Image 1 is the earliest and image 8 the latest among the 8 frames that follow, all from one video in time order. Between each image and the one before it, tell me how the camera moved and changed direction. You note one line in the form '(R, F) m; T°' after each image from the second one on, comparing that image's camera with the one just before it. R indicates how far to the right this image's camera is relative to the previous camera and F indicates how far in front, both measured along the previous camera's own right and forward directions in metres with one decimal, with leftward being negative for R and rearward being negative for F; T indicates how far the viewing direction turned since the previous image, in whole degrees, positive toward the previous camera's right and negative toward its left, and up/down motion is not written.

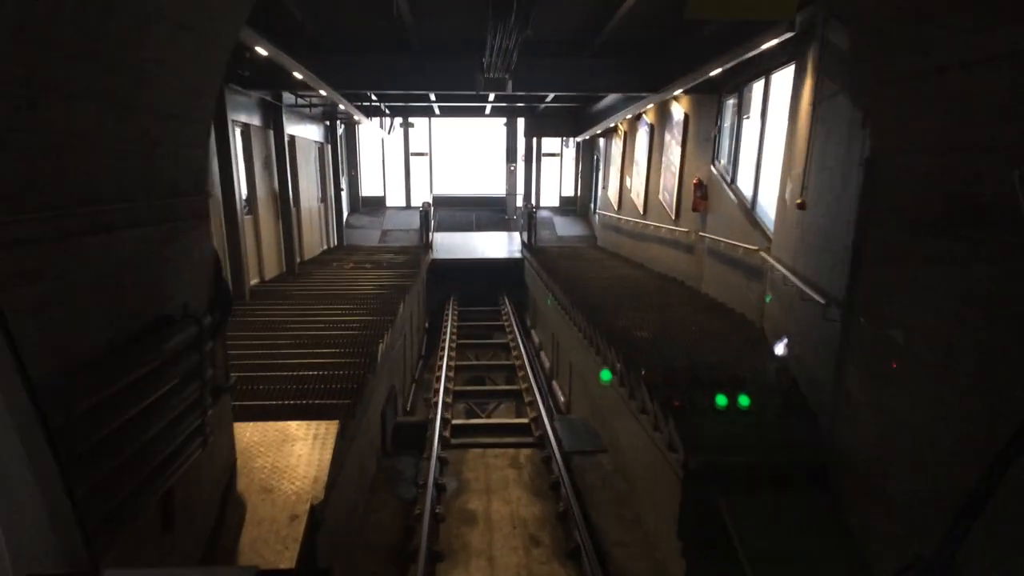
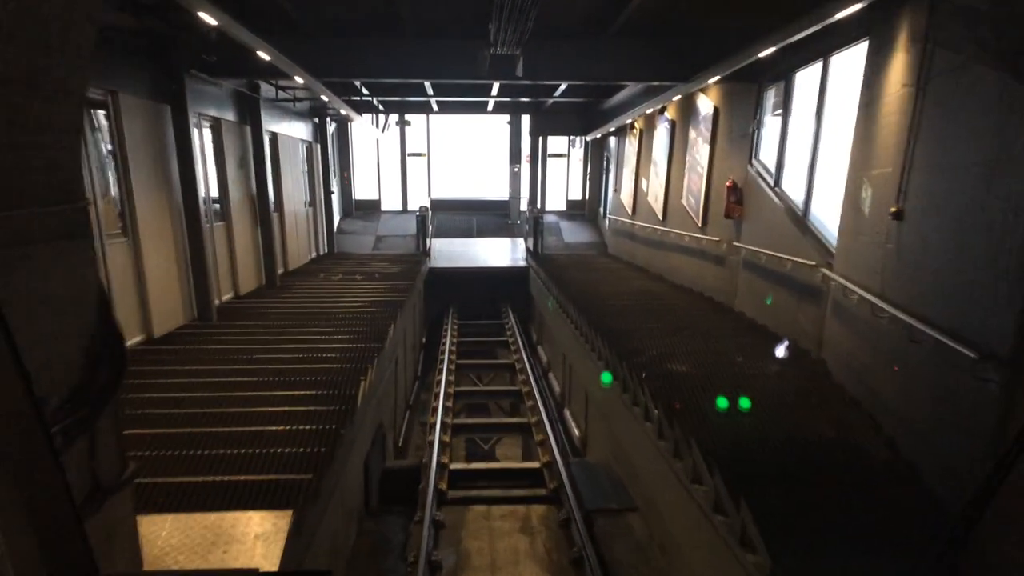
(0.0, +0.9) m; 0°
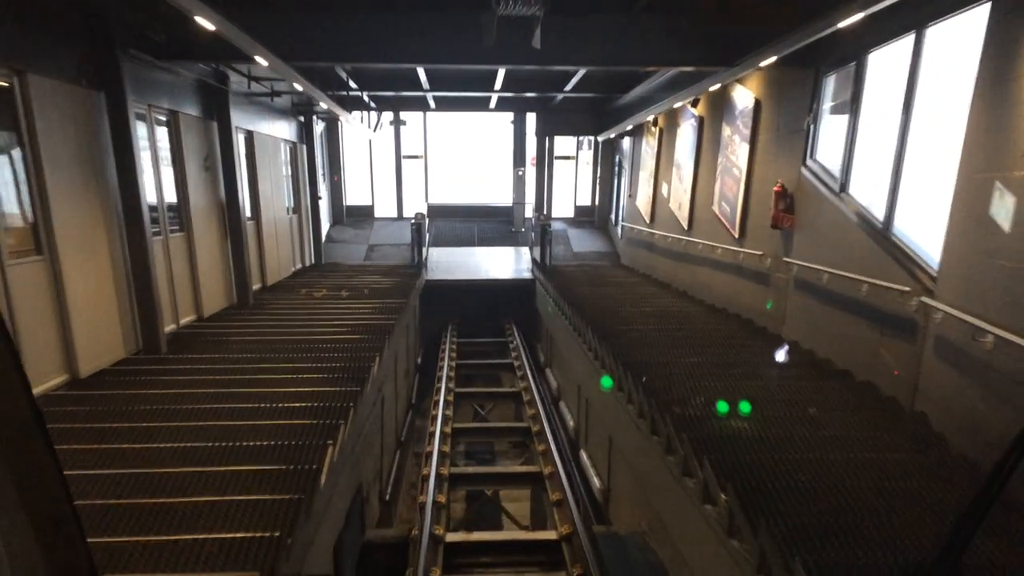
(-0.1, +1.0) m; 0°
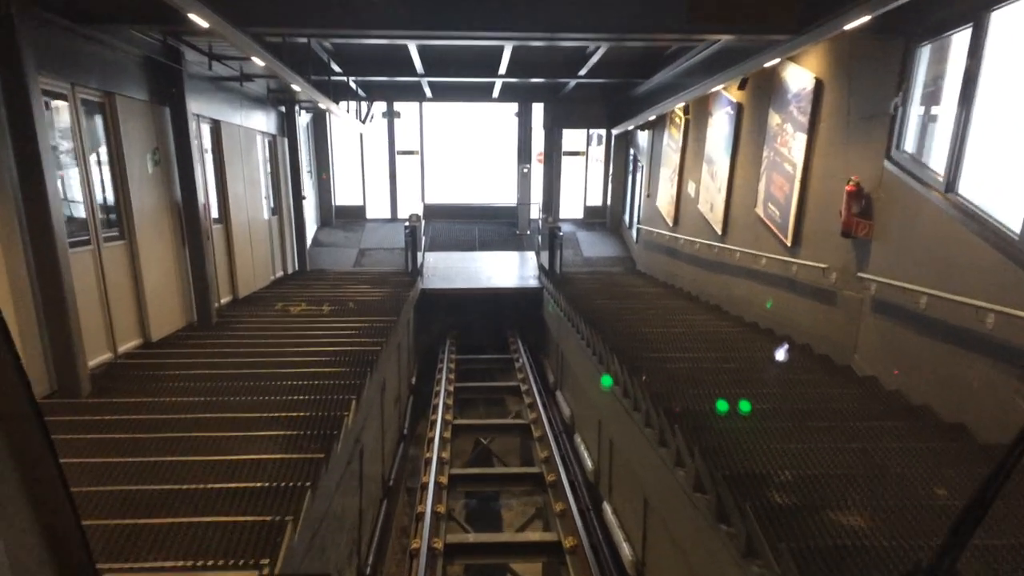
(-0.1, +1.0) m; 0°
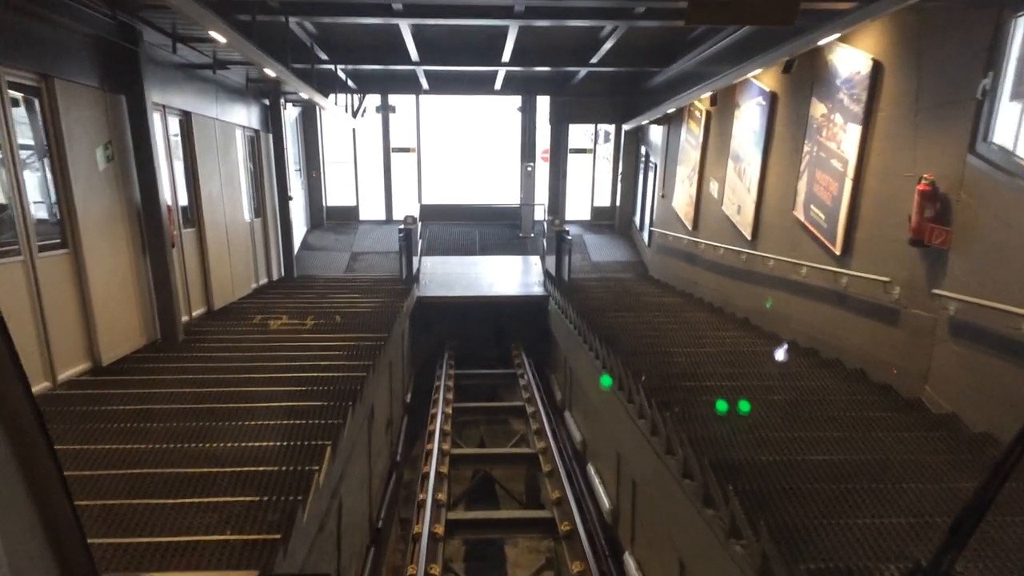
(0.0, +0.7) m; 0°
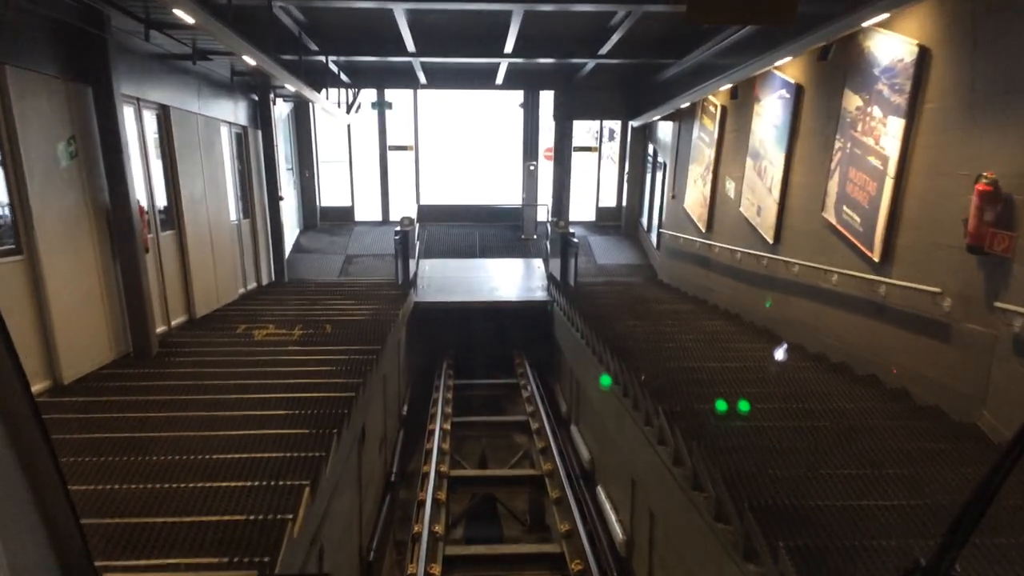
(0.0, +0.4) m; 0°
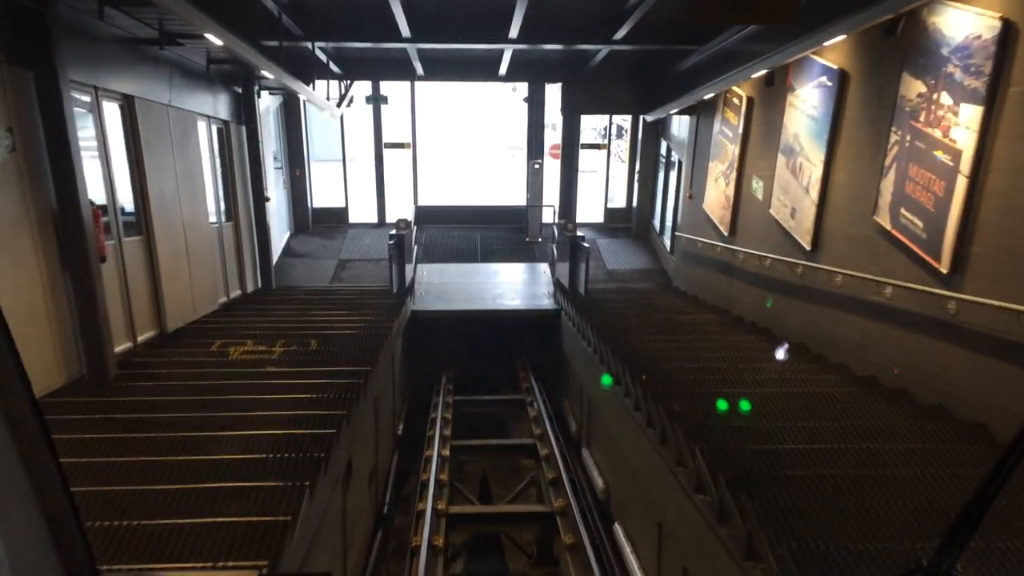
(0.0, +0.6) m; 0°
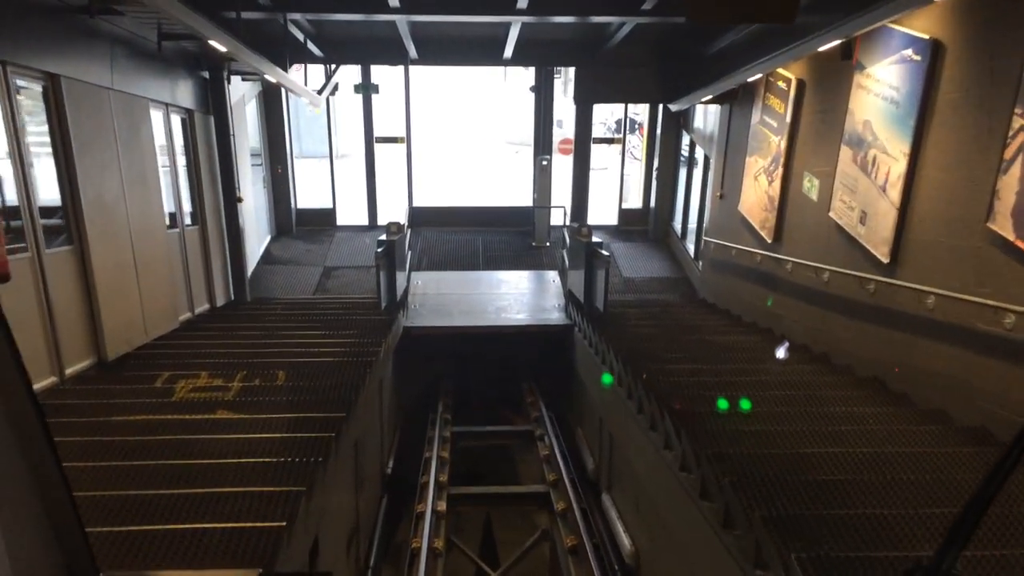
(0.0, +0.9) m; 0°
